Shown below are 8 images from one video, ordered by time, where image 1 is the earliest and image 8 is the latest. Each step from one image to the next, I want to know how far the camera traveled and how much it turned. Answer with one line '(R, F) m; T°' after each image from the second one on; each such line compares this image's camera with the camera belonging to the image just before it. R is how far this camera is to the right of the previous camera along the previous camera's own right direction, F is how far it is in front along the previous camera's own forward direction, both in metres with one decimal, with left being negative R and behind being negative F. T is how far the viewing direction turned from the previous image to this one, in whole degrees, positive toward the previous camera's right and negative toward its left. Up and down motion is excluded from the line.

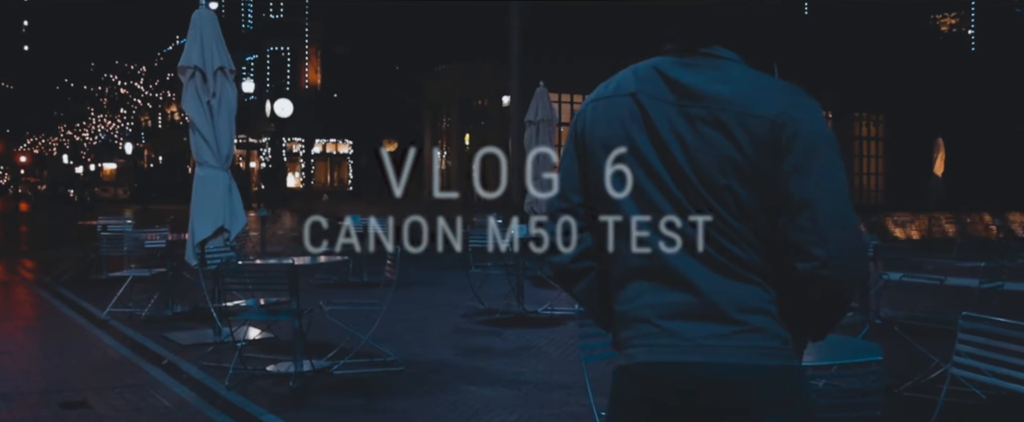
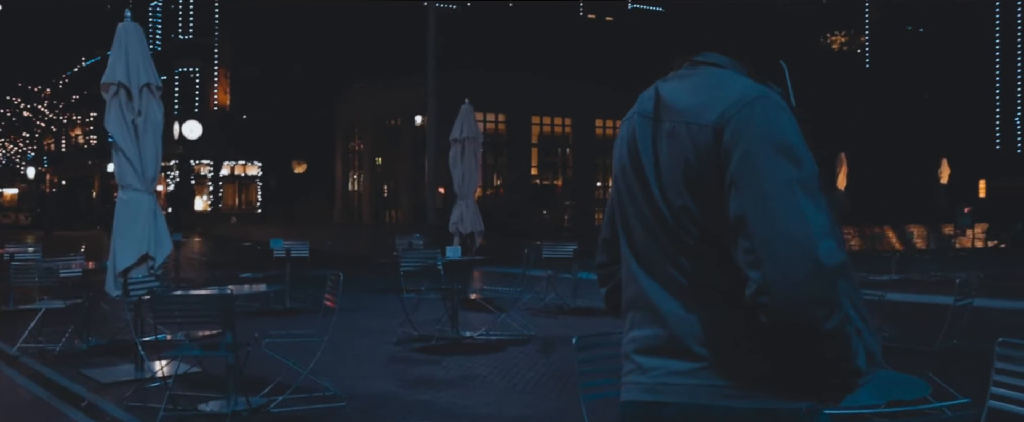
(-0.5, +0.5) m; +6°
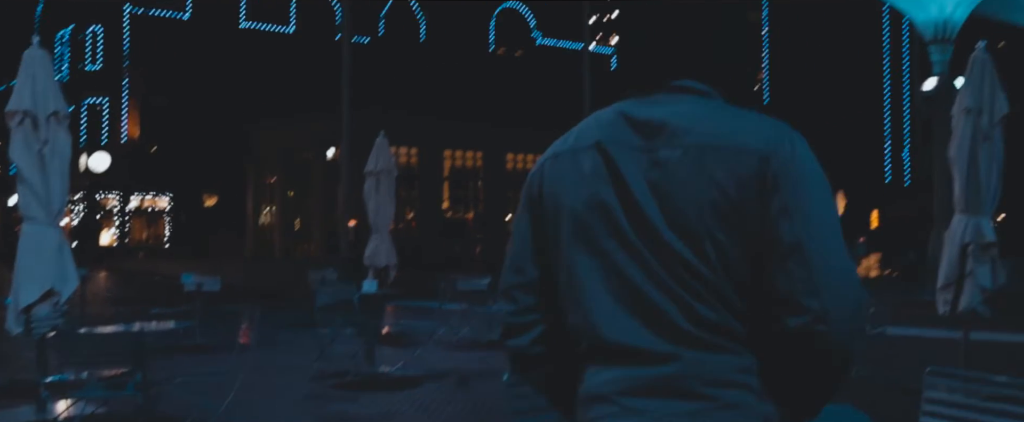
(-0.1, 0.0) m; +5°
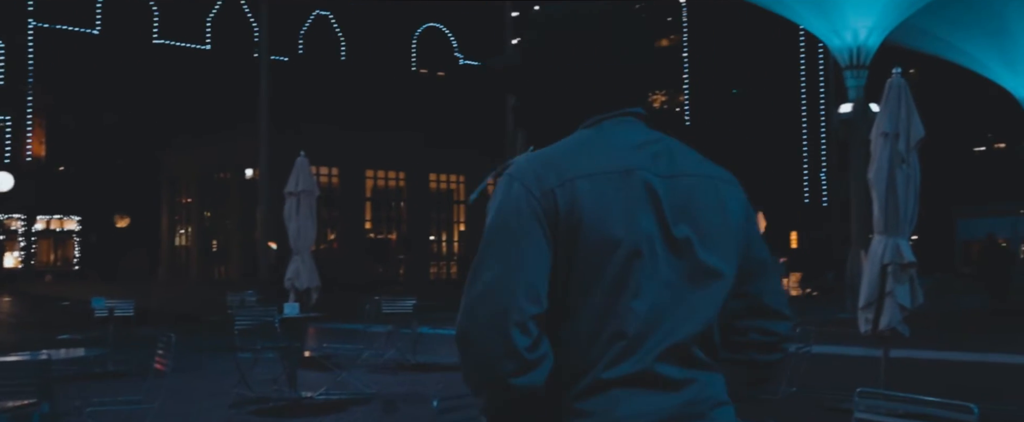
(-0.1, +0.2) m; +4°
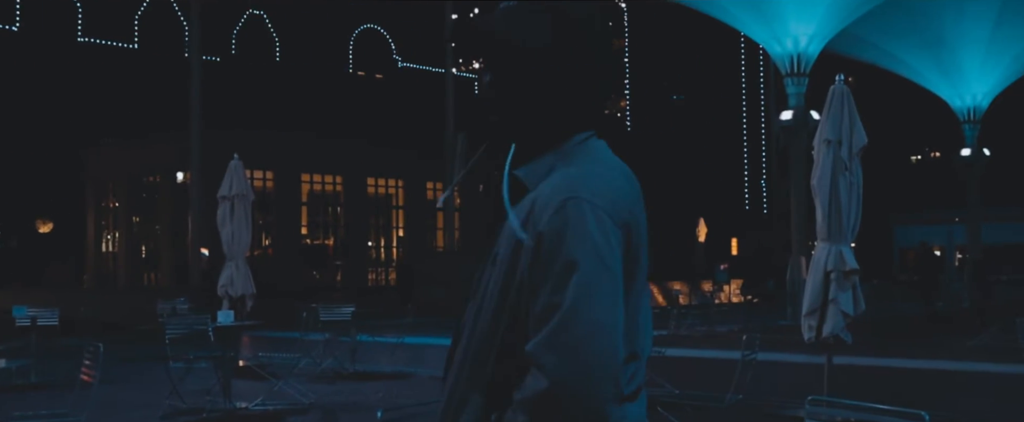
(-0.1, +0.3) m; +4°
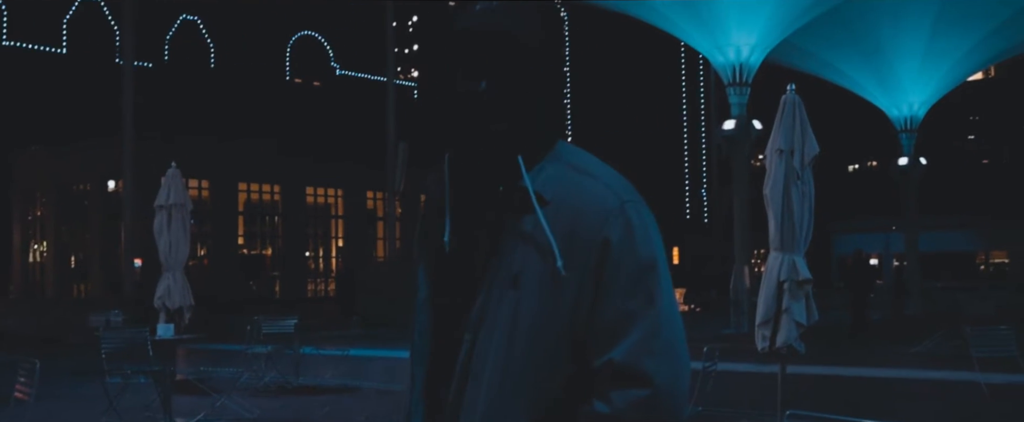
(-0.3, +0.2) m; +4°
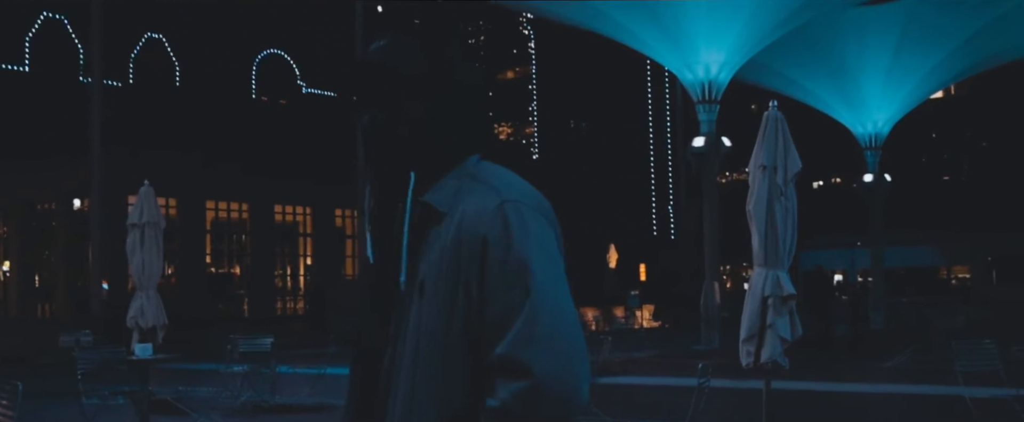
(-0.4, 0.0) m; +2°
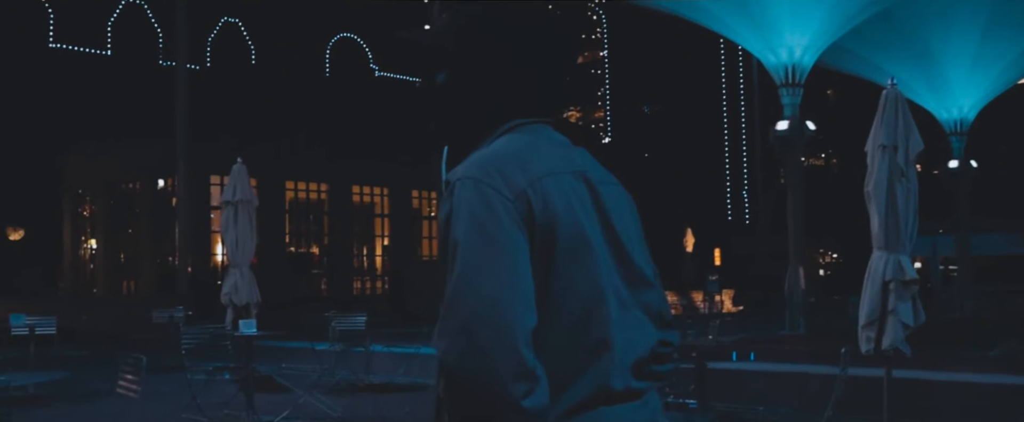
(-0.9, 0.0) m; -2°
